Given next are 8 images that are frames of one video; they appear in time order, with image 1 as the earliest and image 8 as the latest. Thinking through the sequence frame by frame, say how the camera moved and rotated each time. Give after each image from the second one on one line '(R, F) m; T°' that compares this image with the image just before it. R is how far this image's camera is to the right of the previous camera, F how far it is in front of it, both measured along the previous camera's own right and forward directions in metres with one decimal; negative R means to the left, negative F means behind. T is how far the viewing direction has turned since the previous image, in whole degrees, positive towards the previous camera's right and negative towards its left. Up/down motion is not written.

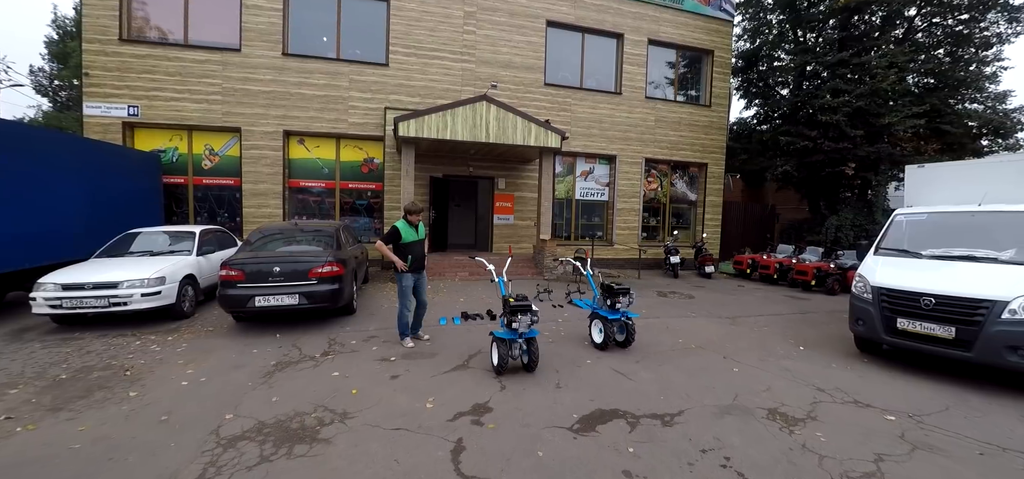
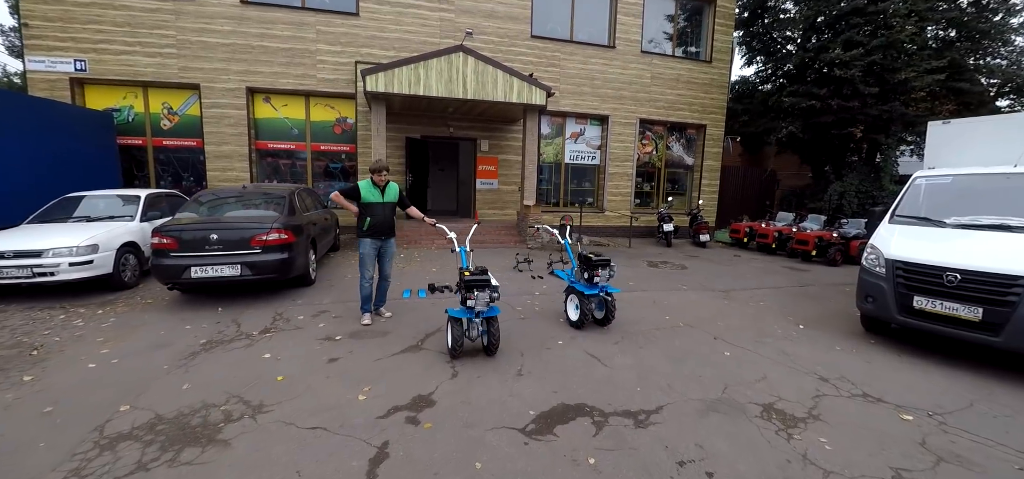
(+0.4, +0.6) m; 0°
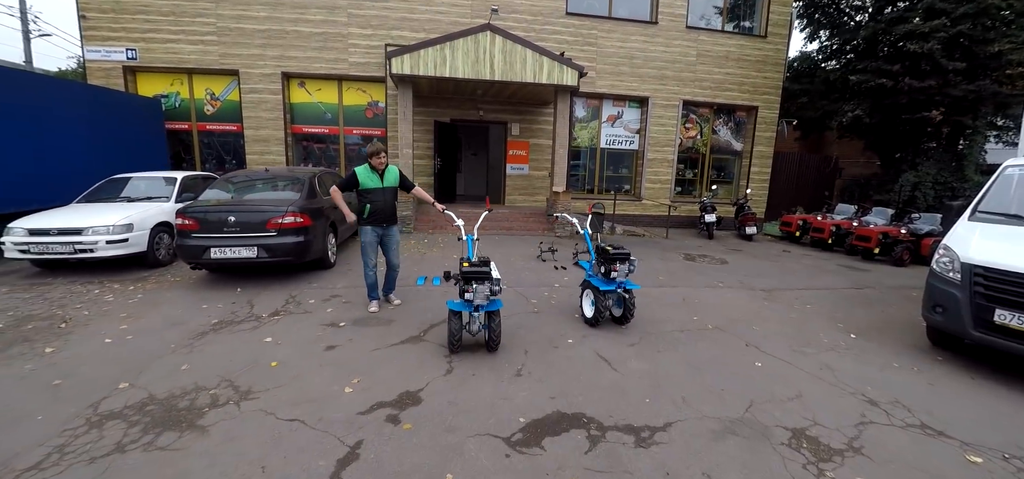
(+0.3, +0.3) m; -6°
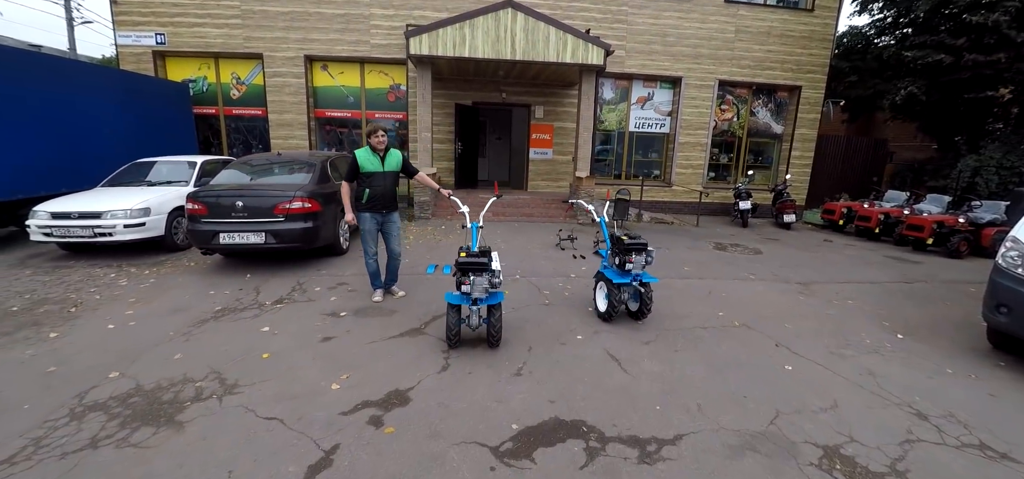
(+0.2, +0.3) m; -4°
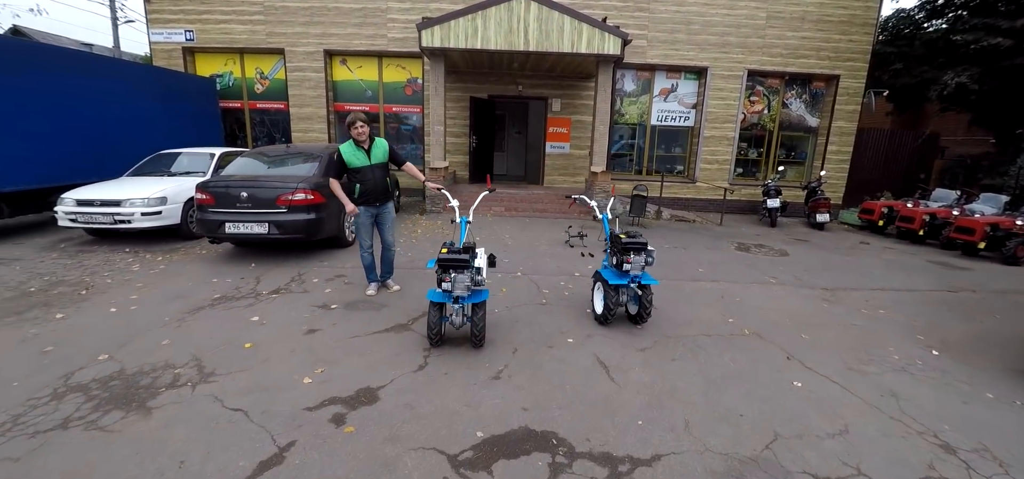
(+0.3, +0.2) m; -4°
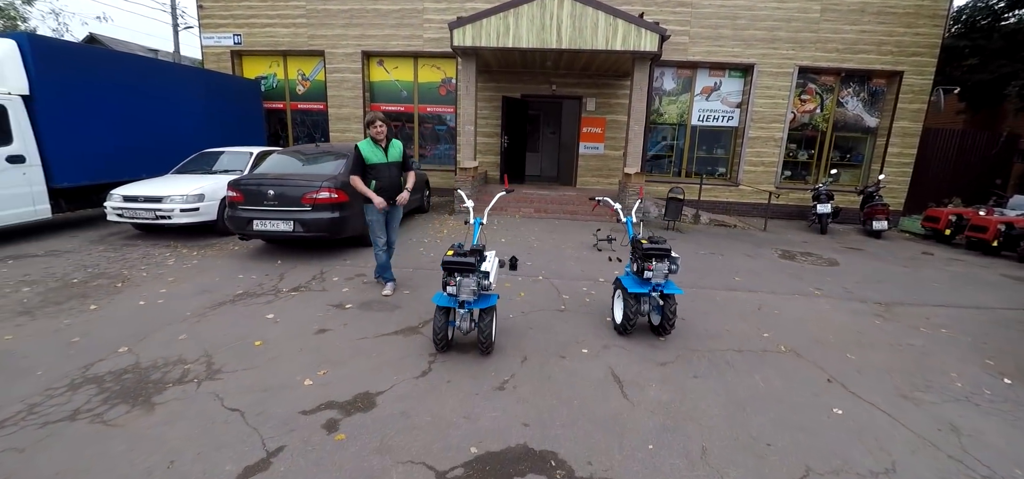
(+0.2, +0.2) m; -5°
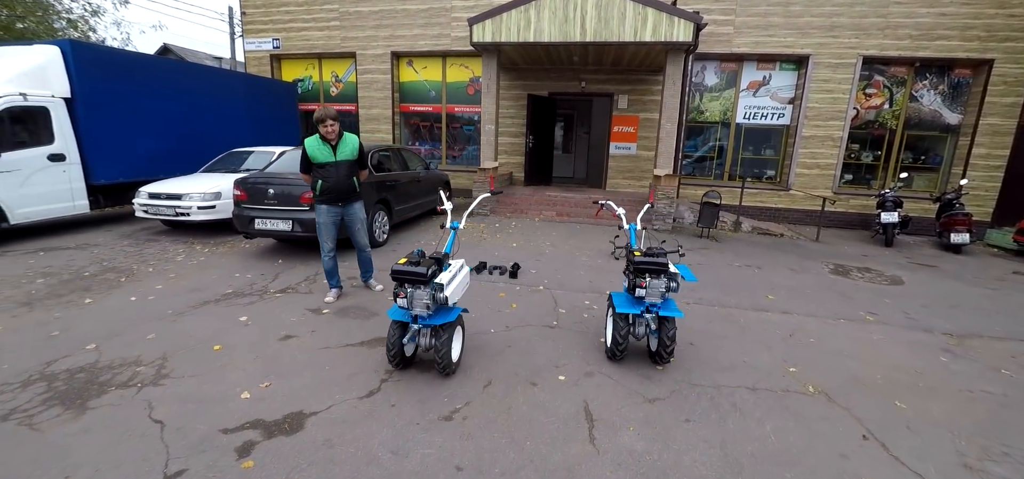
(+0.5, +0.4) m; -6°
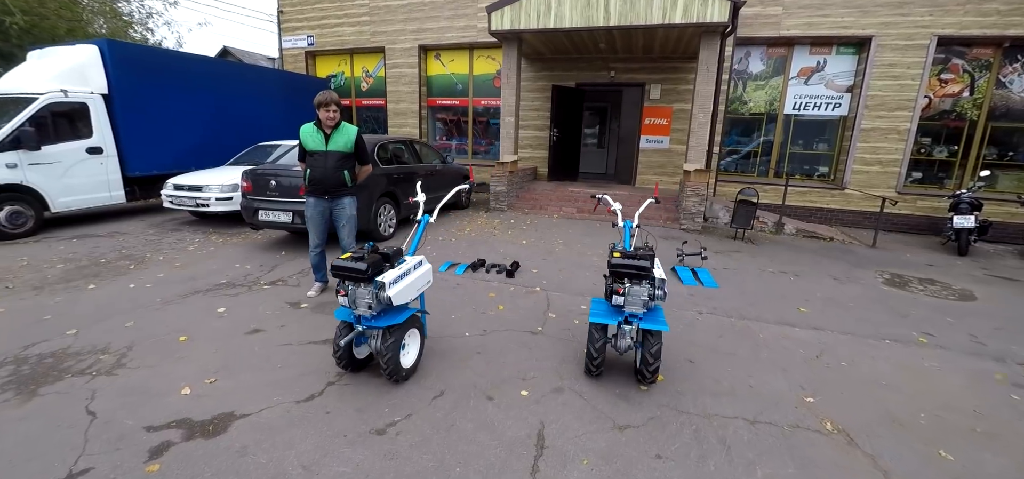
(+0.5, +0.3) m; -6°
